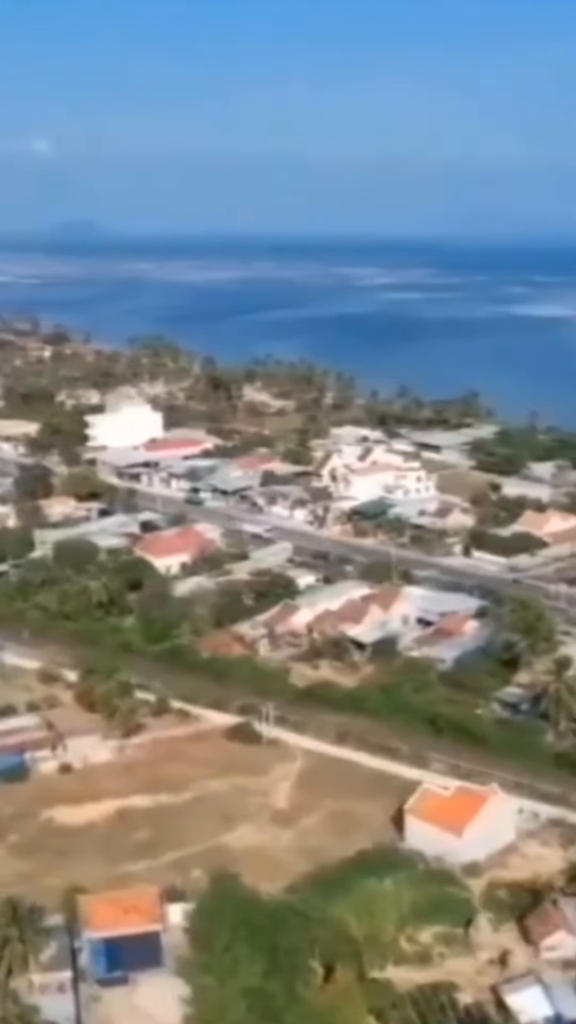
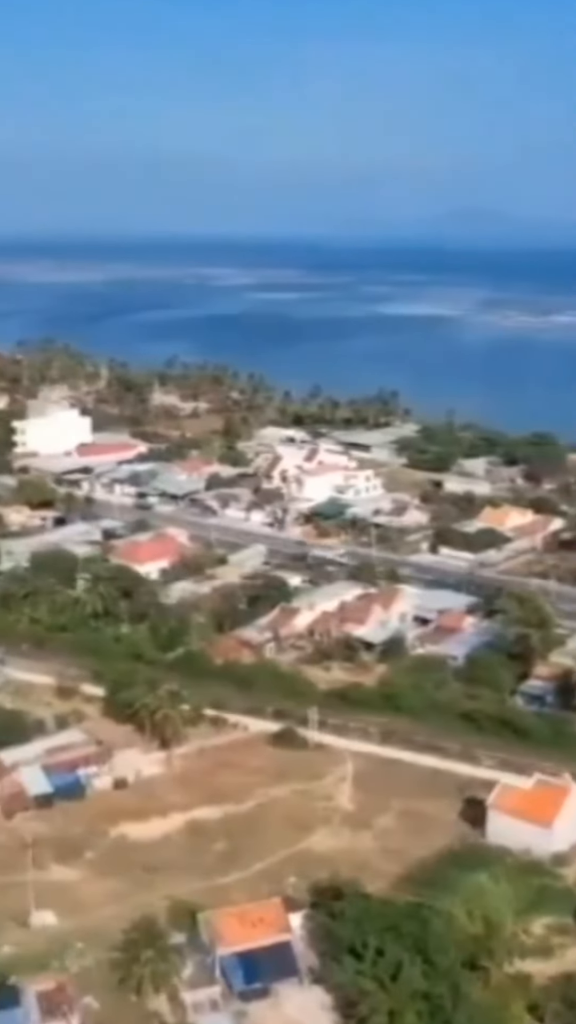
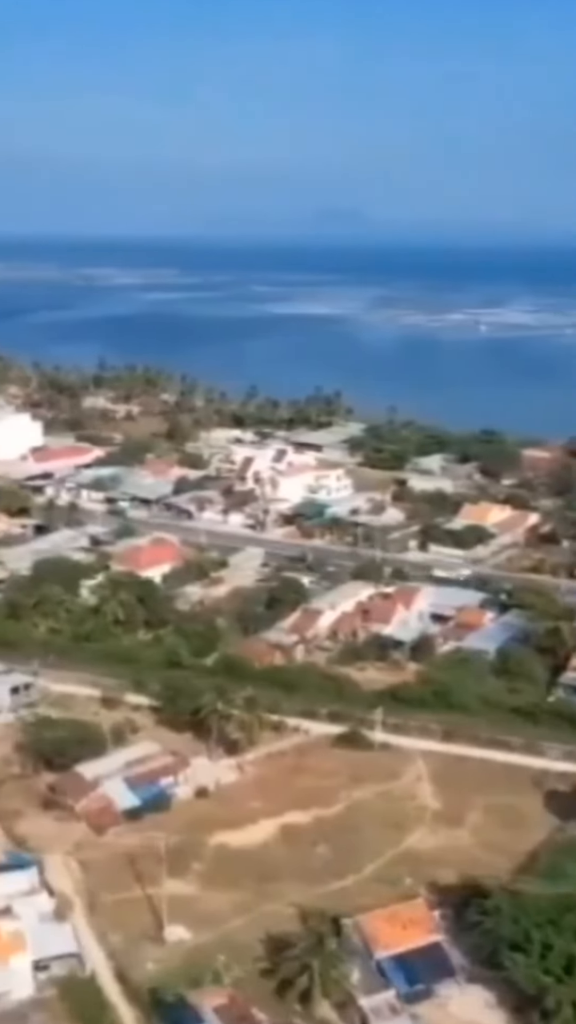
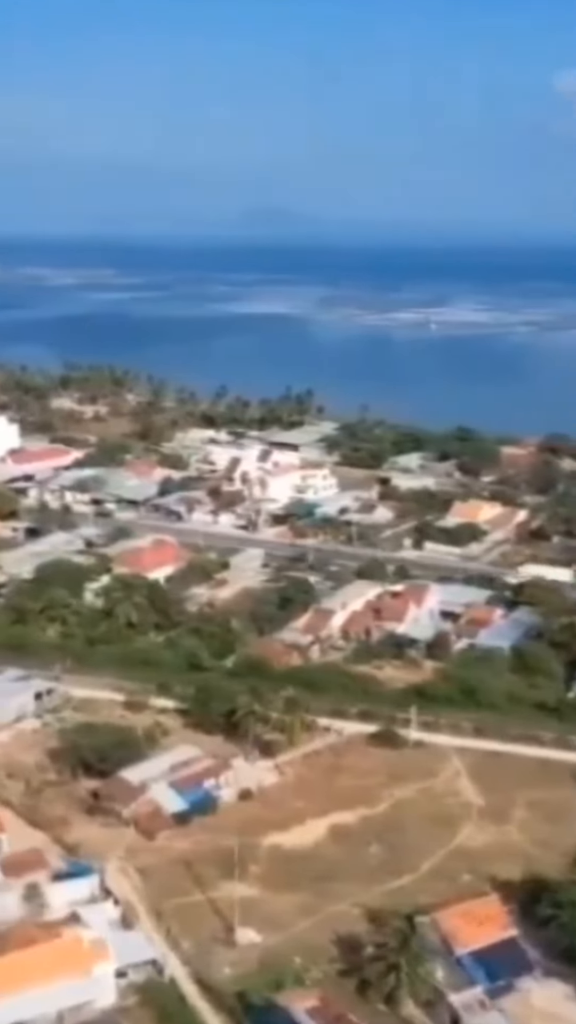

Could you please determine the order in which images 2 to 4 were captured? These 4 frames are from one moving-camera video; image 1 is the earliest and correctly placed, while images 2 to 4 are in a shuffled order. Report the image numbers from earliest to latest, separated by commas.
2, 3, 4
